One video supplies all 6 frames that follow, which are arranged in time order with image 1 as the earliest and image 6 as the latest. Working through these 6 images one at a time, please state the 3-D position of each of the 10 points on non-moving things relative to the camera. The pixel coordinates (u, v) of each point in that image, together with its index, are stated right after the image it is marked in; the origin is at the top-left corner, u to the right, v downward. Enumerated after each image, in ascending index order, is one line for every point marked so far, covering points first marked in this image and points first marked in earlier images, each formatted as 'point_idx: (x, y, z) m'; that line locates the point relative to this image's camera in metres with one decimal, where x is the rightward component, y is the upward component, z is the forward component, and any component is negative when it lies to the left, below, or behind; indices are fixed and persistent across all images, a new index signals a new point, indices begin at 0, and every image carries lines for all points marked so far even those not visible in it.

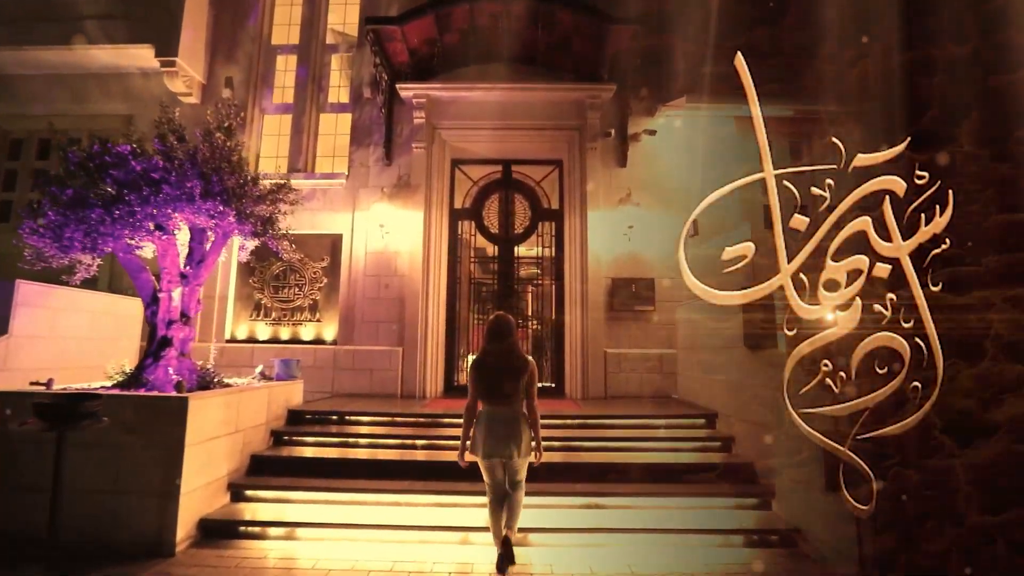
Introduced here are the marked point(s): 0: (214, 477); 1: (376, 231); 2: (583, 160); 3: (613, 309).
0: (-2.4, -1.5, +3.8) m
1: (-2.0, +0.8, +6.8) m
2: (+1.1, +1.9, +7.0) m
3: (+1.5, -0.3, +6.6) m
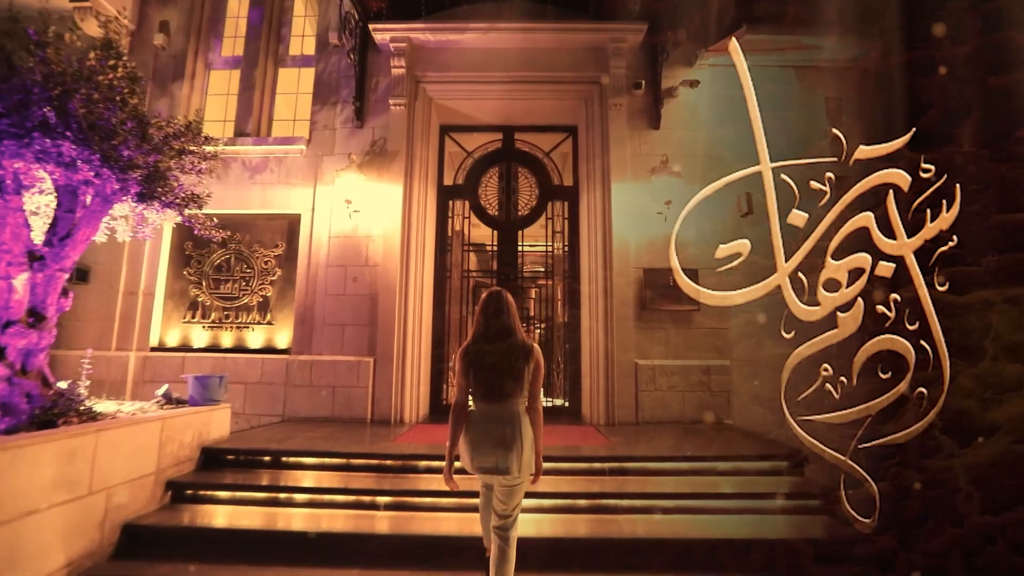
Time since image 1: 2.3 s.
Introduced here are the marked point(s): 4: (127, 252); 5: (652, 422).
0: (-2.4, -1.5, +2.4) m
1: (-2.0, +0.9, +5.4) m
2: (+1.1, +2.0, +5.6) m
3: (+1.5, -0.3, +5.1) m
4: (-4.4, +0.4, +5.3) m
5: (+1.5, -1.4, +4.9) m
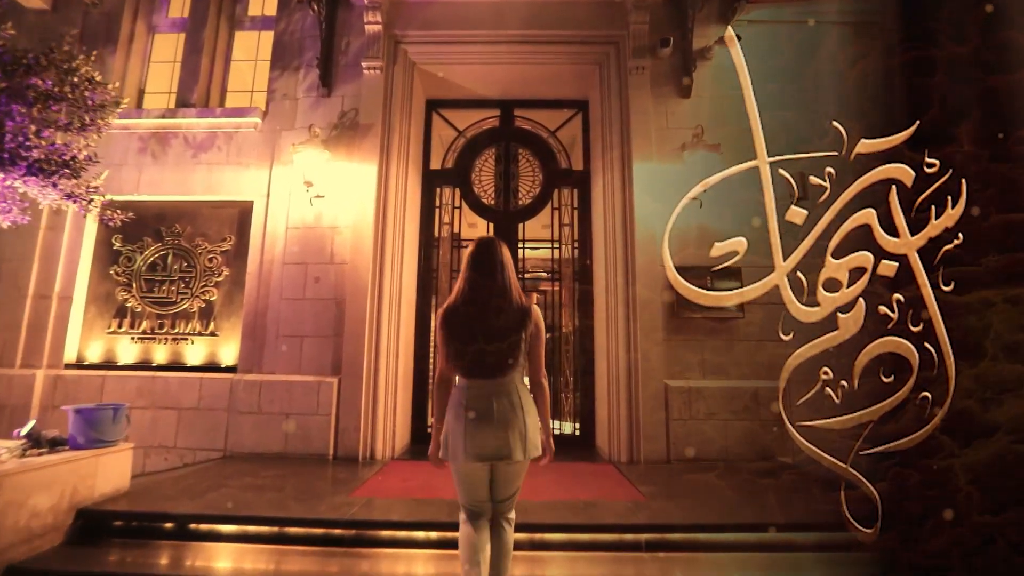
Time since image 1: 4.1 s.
0: (-2.4, -1.5, +1.4) m
1: (-2.0, +0.9, +4.4) m
2: (+1.1, +1.9, +4.6) m
3: (+1.5, -0.3, +4.2) m
4: (-4.4, +0.4, +4.4) m
5: (+1.5, -1.4, +3.9) m
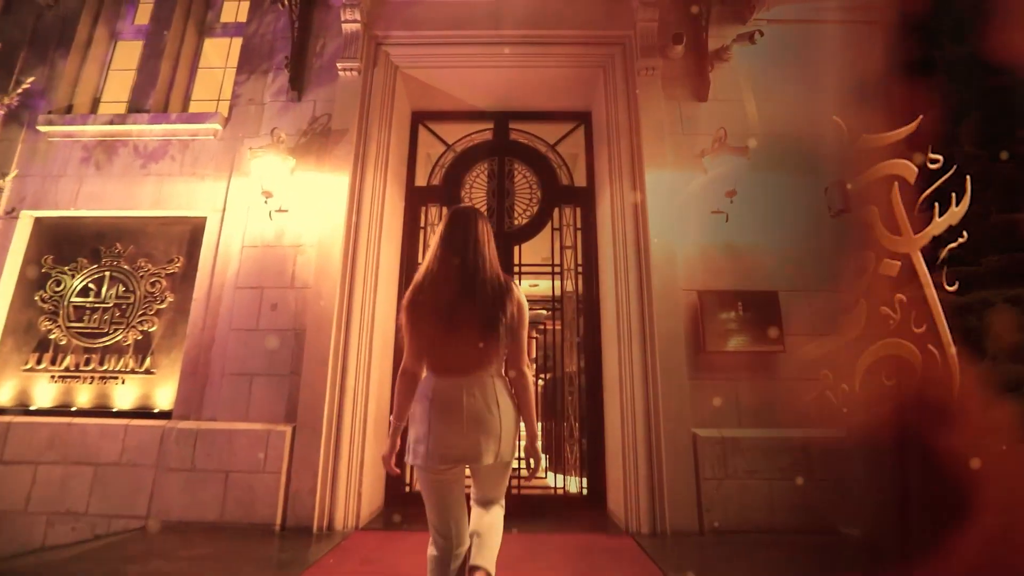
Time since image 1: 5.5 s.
0: (-2.5, -1.5, +0.6) m
1: (-2.0, +0.6, +3.8) m
2: (+1.0, +1.7, +4.1) m
3: (+1.4, -0.5, +3.5) m
4: (-4.5, +0.1, +3.7) m
5: (+1.4, -1.6, +3.2) m
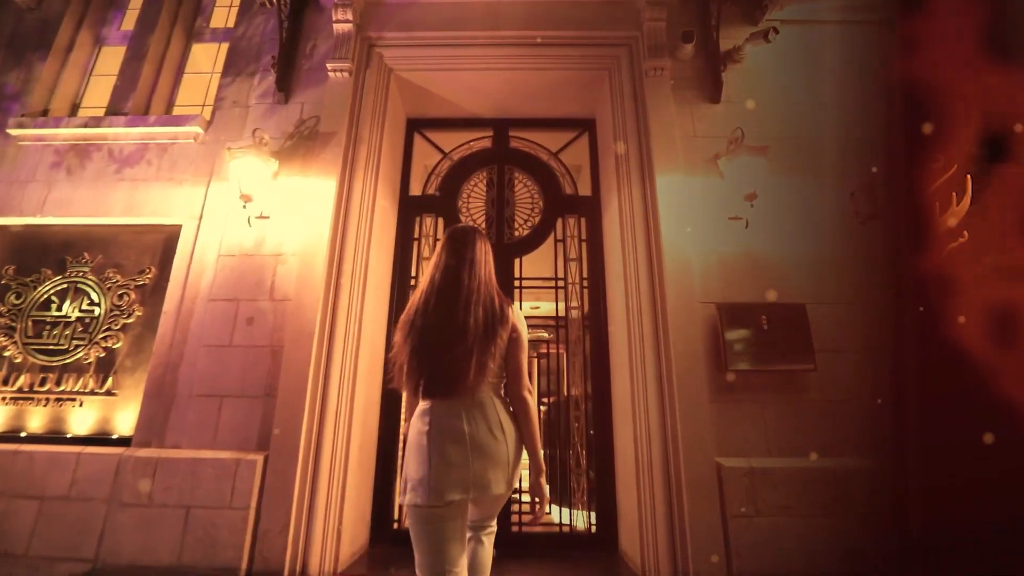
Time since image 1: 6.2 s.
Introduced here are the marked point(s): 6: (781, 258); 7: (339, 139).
0: (-2.5, -1.4, +0.2) m
1: (-2.0, +0.5, +3.5) m
2: (+1.0, +1.6, +3.8) m
3: (+1.4, -0.6, +3.1) m
4: (-4.5, 0.0, +3.4) m
5: (+1.4, -1.7, +2.7) m
6: (+1.9, +0.2, +3.4) m
7: (-1.3, +1.2, +3.6) m
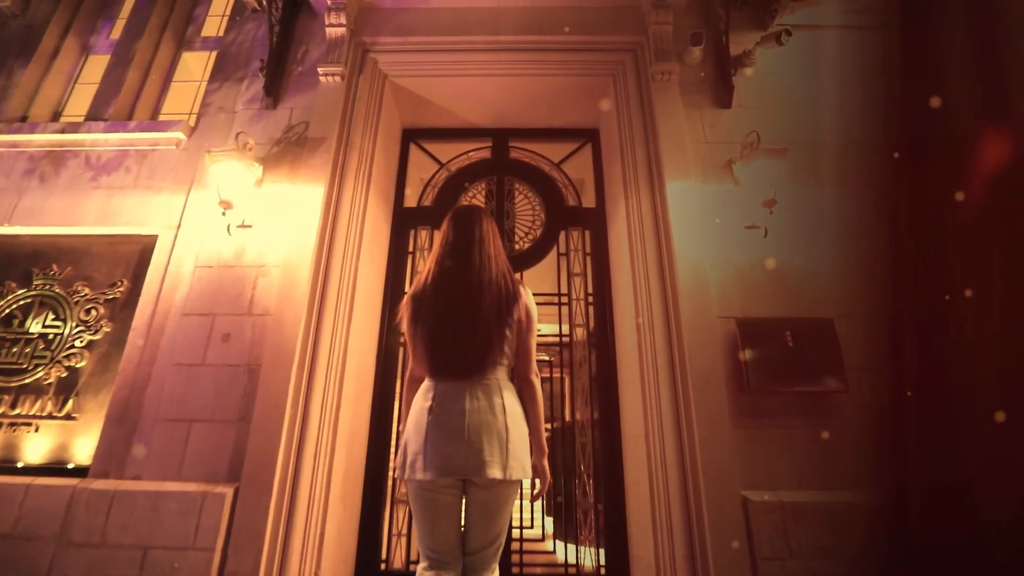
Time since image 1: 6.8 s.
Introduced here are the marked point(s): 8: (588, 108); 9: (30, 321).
0: (-2.5, -1.3, -0.1) m
1: (-2.0, +0.4, +3.3) m
2: (+1.0, +1.4, +3.6) m
3: (+1.4, -0.6, +2.8) m
4: (-4.5, 0.0, +3.2) m
5: (+1.4, -1.8, +2.4) m
6: (+1.9, +0.1, +3.1) m
7: (-1.3, +1.1, +3.4) m
8: (+0.7, +1.6, +4.2) m
9: (-3.4, -0.2, +3.2) m
